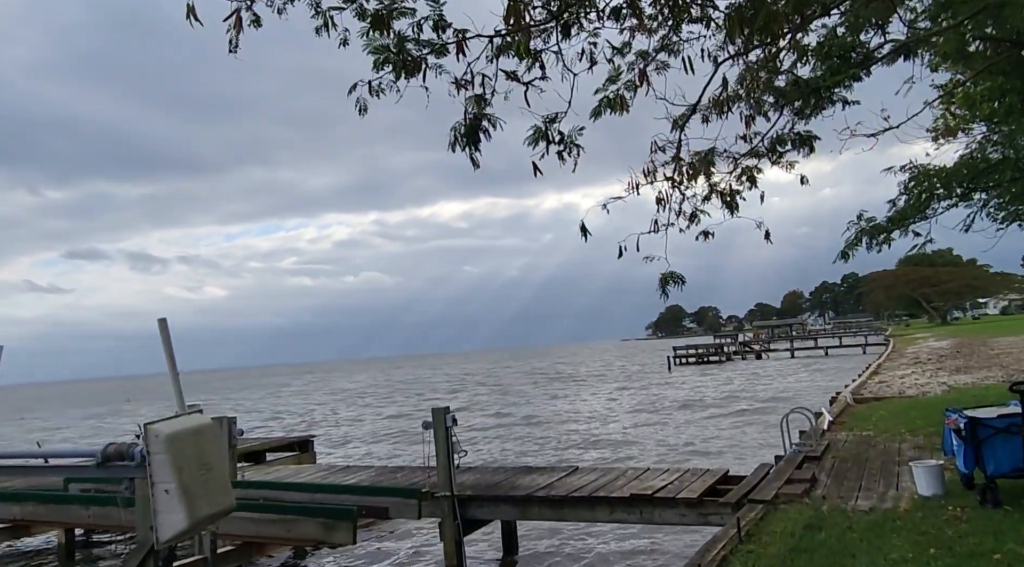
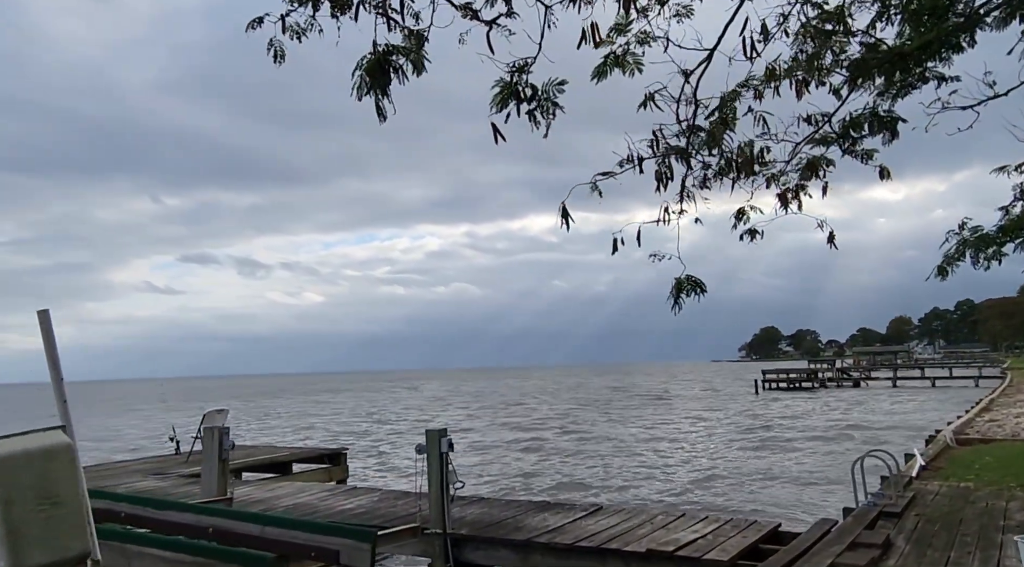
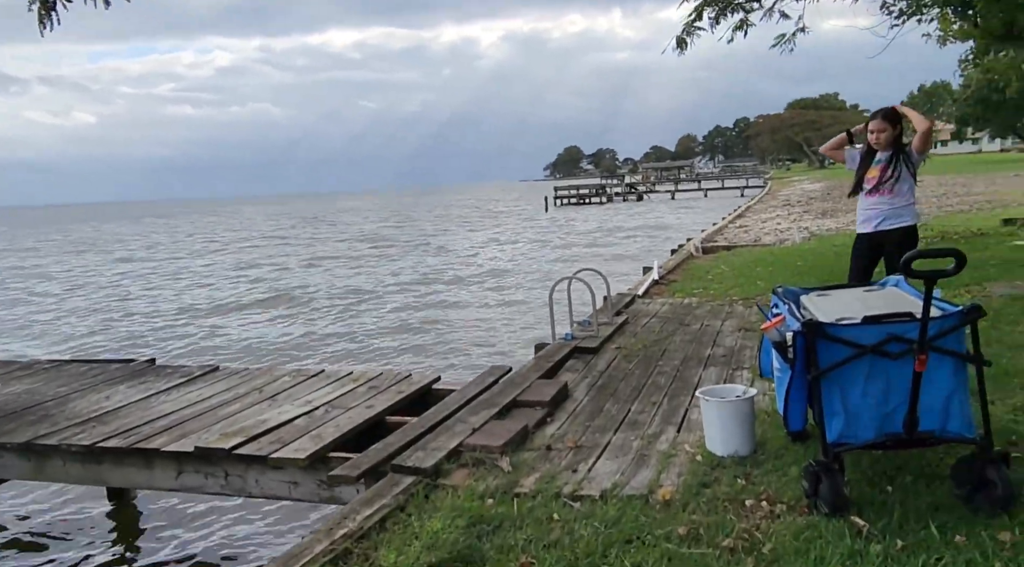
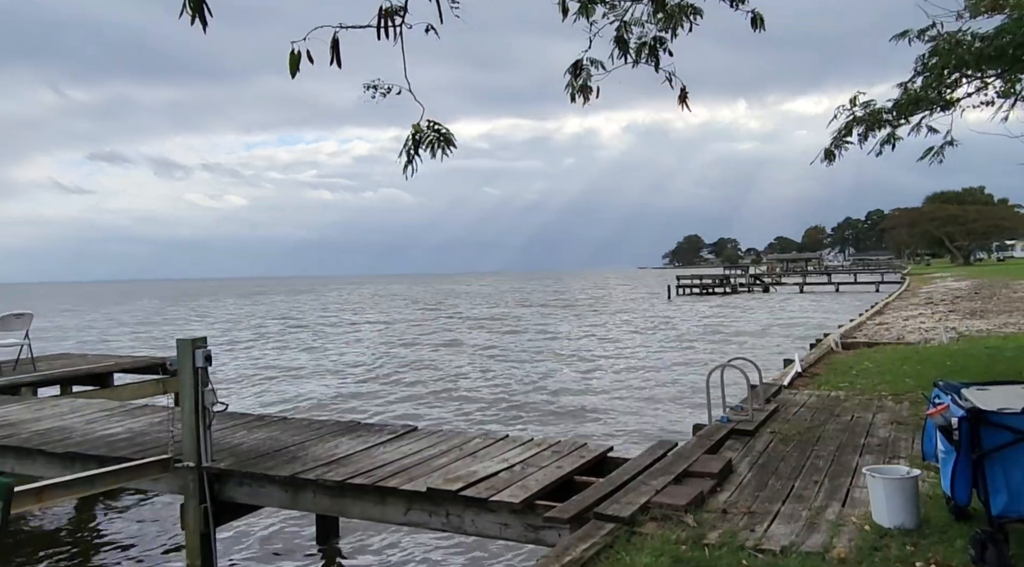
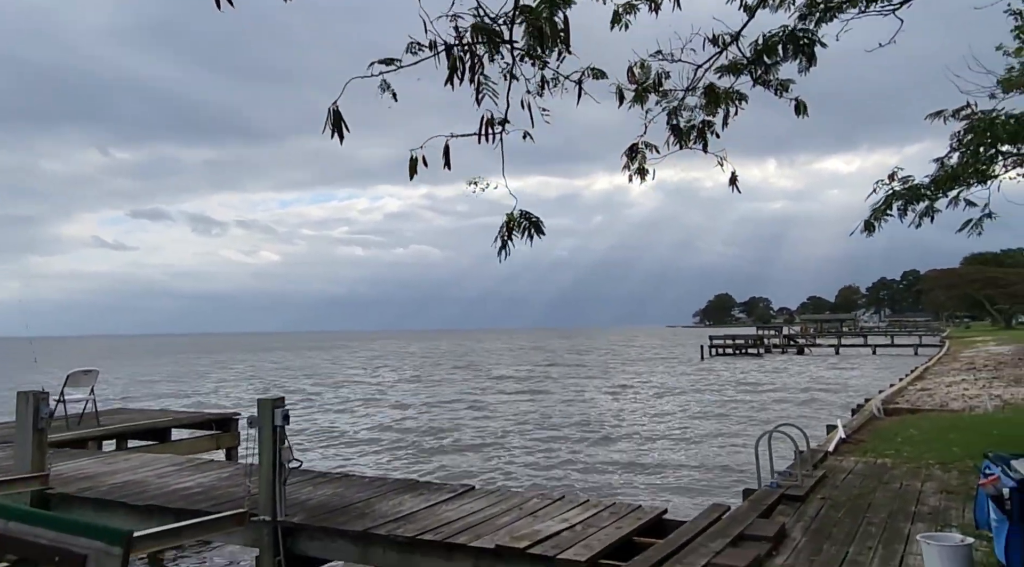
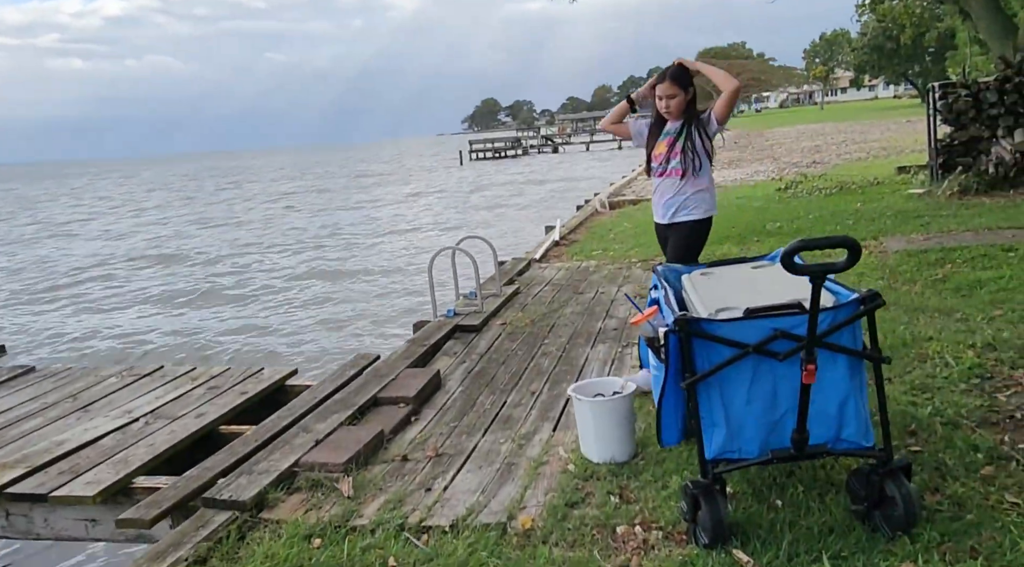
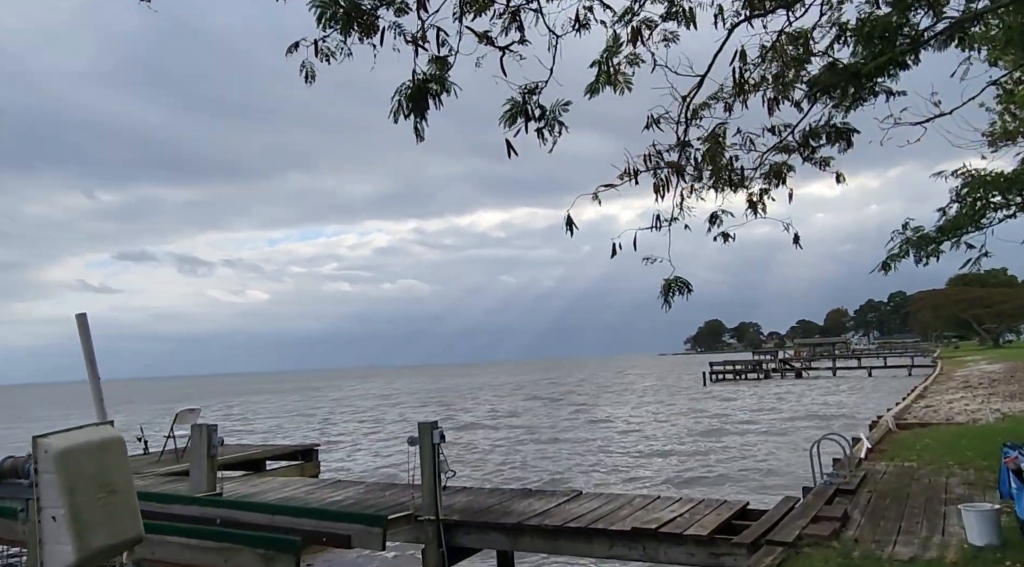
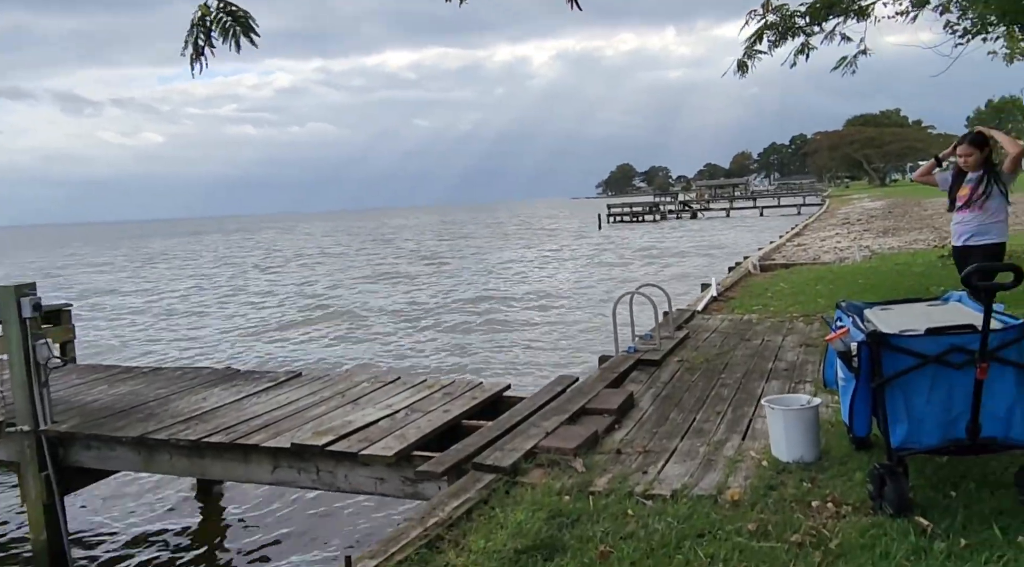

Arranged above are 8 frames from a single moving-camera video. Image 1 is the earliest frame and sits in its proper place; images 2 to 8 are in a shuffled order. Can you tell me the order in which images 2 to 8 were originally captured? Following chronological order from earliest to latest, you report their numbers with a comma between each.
7, 2, 5, 4, 8, 3, 6
